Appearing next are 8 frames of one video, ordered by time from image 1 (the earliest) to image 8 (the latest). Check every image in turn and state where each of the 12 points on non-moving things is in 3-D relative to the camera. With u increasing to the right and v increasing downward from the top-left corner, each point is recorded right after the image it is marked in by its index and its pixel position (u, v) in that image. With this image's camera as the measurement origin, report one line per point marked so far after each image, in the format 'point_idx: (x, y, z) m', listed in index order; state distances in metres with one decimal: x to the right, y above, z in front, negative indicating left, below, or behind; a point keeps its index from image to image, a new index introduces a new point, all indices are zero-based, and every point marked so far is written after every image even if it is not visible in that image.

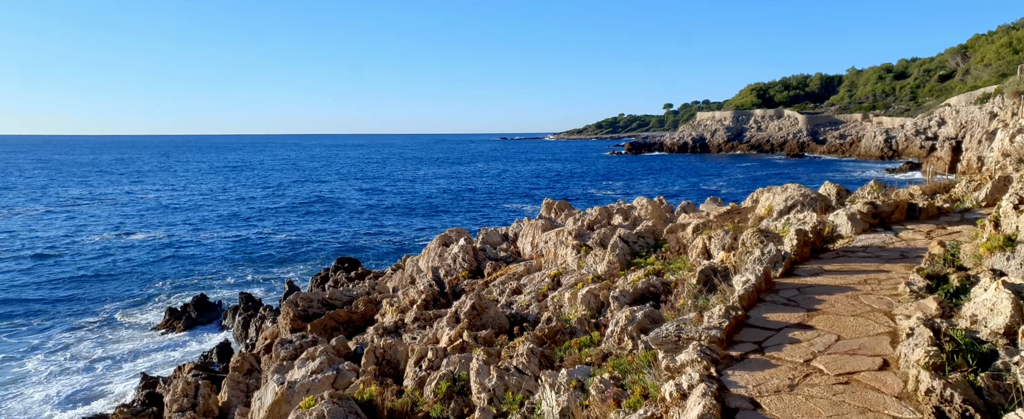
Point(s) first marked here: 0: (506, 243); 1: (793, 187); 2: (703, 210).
0: (+0.1, -0.6, +16.2) m
1: (+4.6, +0.3, +12.4) m
2: (+3.5, 0.0, +13.8) m
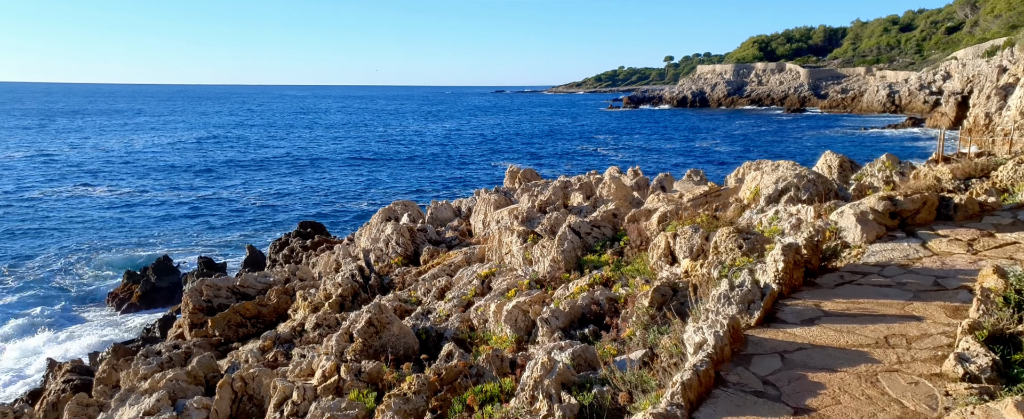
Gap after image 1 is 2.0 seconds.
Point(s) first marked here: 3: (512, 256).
0: (-0.9, -0.1, +13.9) m
1: (+3.7, +0.6, +10.0) m
2: (+2.5, +0.3, +11.5) m
3: (+0.1, -0.6, +10.0) m
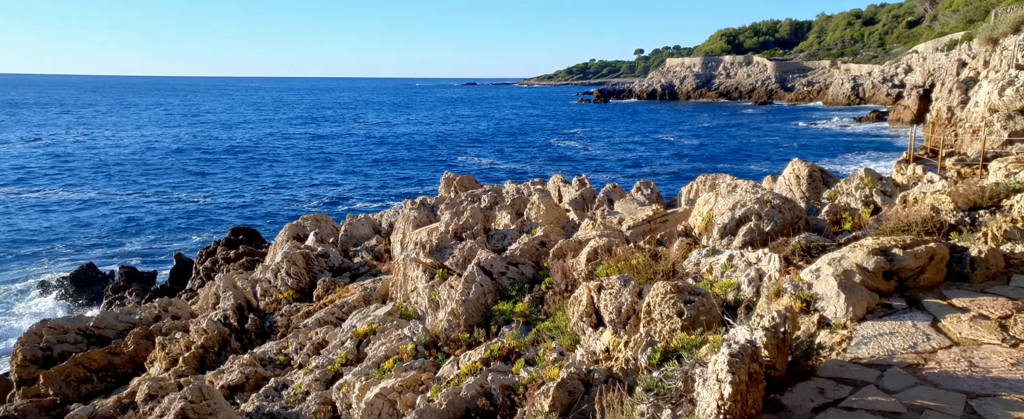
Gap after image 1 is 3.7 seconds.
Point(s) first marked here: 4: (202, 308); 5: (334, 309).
0: (-2.2, -0.4, +11.9) m
1: (+2.6, +0.3, +8.2) m
2: (+1.4, 0.0, +9.6) m
3: (-1.0, -0.9, +8.0) m
4: (-4.1, -1.3, +9.7) m
5: (-2.0, -1.1, +8.3) m
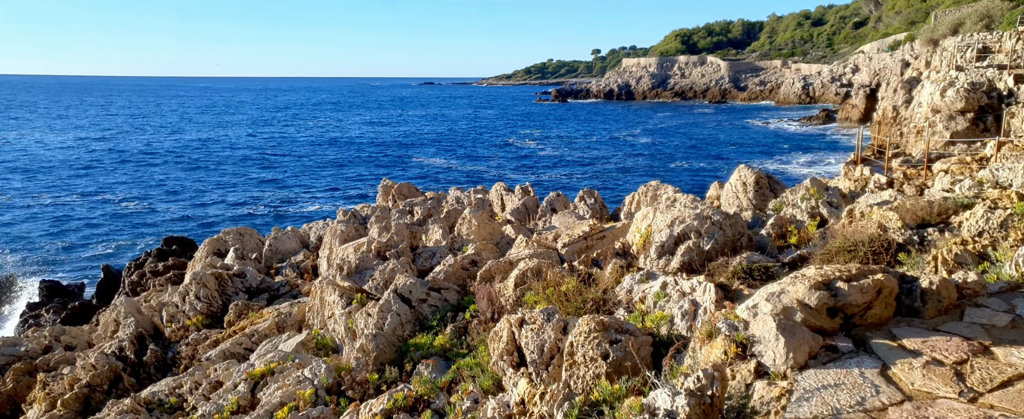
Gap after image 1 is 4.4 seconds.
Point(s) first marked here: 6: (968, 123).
0: (-3.1, -0.7, +11.1) m
1: (+1.8, +0.1, +7.7) m
2: (+0.5, -0.2, +9.0) m
3: (-1.8, -1.1, +7.3) m
4: (-4.9, -1.5, +8.8) m
5: (-2.8, -1.3, +7.6) m
6: (+11.5, +2.3, +18.9) m
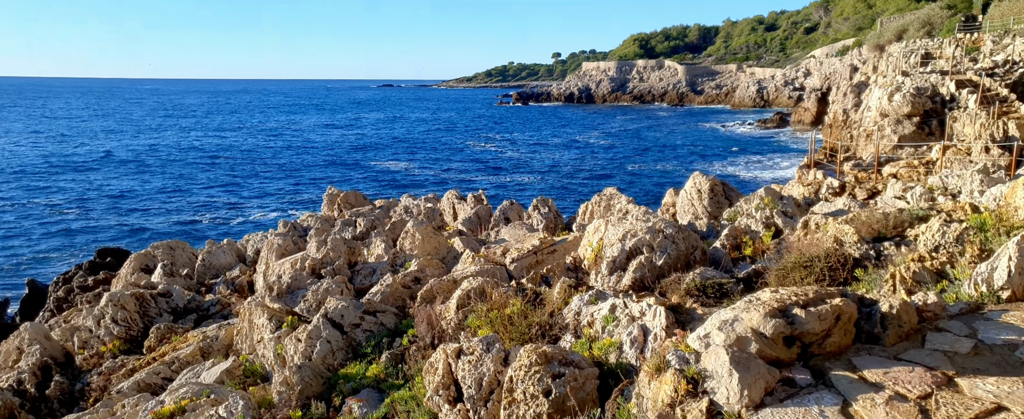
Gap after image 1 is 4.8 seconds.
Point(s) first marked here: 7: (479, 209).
0: (-3.9, -0.8, +10.5) m
1: (+1.2, 0.0, +7.4) m
2: (-0.1, -0.3, +8.6) m
3: (-2.3, -1.3, +6.8) m
4: (-5.5, -1.7, +8.1) m
5: (-3.3, -1.5, +7.0) m
6: (+10.3, +2.2, +19.1) m
7: (-0.5, 0.0, +11.4) m
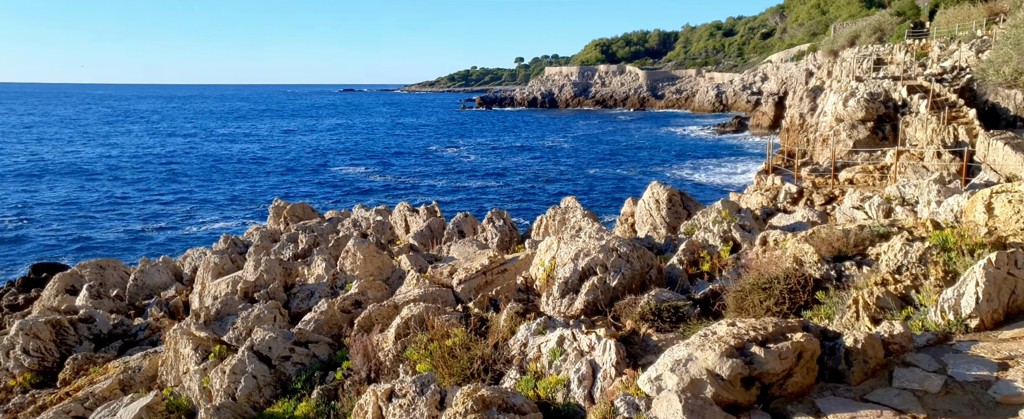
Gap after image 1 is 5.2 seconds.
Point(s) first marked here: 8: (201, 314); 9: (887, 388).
0: (-4.5, -1.0, +9.9) m
1: (+0.7, -0.2, +7.0) m
2: (-0.7, -0.5, +8.2) m
3: (-2.7, -1.5, +6.3) m
4: (-6.0, -1.9, +7.4) m
5: (-3.8, -1.7, +6.4) m
6: (+9.2, +2.0, +19.2) m
7: (-1.2, -0.2, +11.0) m
8: (-2.9, -1.0, +7.0) m
9: (+1.9, -0.9, +3.7) m
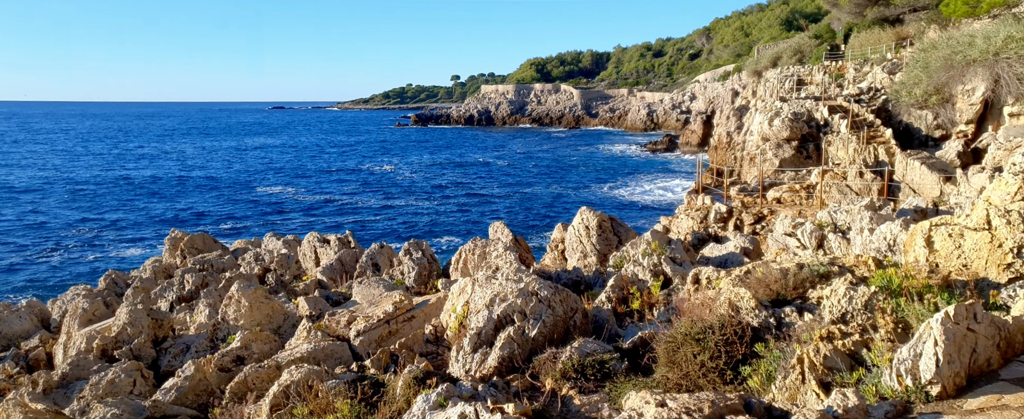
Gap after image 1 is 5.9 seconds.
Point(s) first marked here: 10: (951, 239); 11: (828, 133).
0: (-5.5, -1.5, +8.7) m
1: (0.0, -0.5, +6.3) m
2: (-1.5, -0.9, +7.3) m
3: (-3.4, -1.8, +5.2) m
4: (-6.8, -2.3, +6.1) m
5: (-4.5, -2.0, +5.2) m
6: (+7.3, +1.5, +19.2) m
7: (-2.3, -0.6, +10.1) m
8: (-3.7, -1.3, +5.9) m
9: (+1.4, -1.1, +3.1) m
10: (+3.6, -0.2, +6.1) m
11: (+8.5, +2.0, +19.8) m
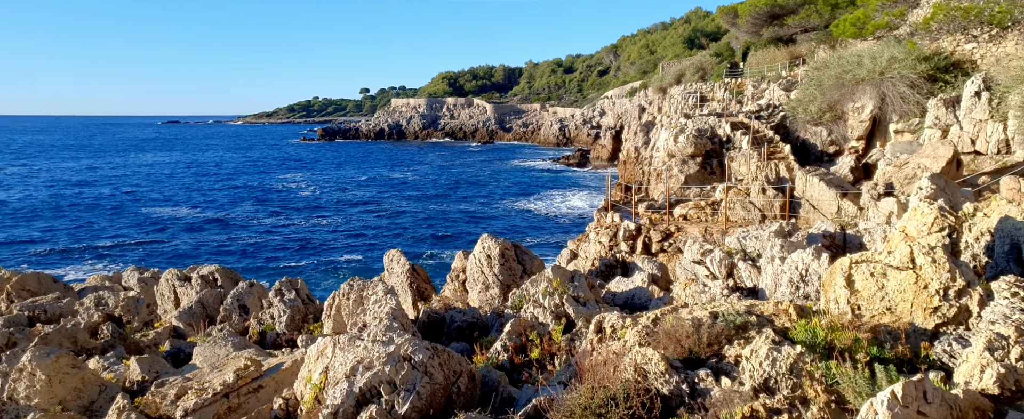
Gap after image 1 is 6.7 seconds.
0: (-6.6, -1.9, +7.0) m
1: (-0.9, -0.8, +5.3) m
2: (-2.5, -1.2, +6.1) m
3: (-4.2, -2.1, +3.8) m
4: (-7.6, -2.6, +4.3) m
5: (-5.2, -2.3, +3.7) m
6: (+4.8, +1.0, +19.0) m
7: (-3.6, -1.0, +8.8) m
8: (-4.5, -1.7, +4.5) m
9: (+0.8, -1.4, +2.3) m
10: (+2.7, -0.5, +5.5) m
11: (+5.9, +1.5, +19.7) m
